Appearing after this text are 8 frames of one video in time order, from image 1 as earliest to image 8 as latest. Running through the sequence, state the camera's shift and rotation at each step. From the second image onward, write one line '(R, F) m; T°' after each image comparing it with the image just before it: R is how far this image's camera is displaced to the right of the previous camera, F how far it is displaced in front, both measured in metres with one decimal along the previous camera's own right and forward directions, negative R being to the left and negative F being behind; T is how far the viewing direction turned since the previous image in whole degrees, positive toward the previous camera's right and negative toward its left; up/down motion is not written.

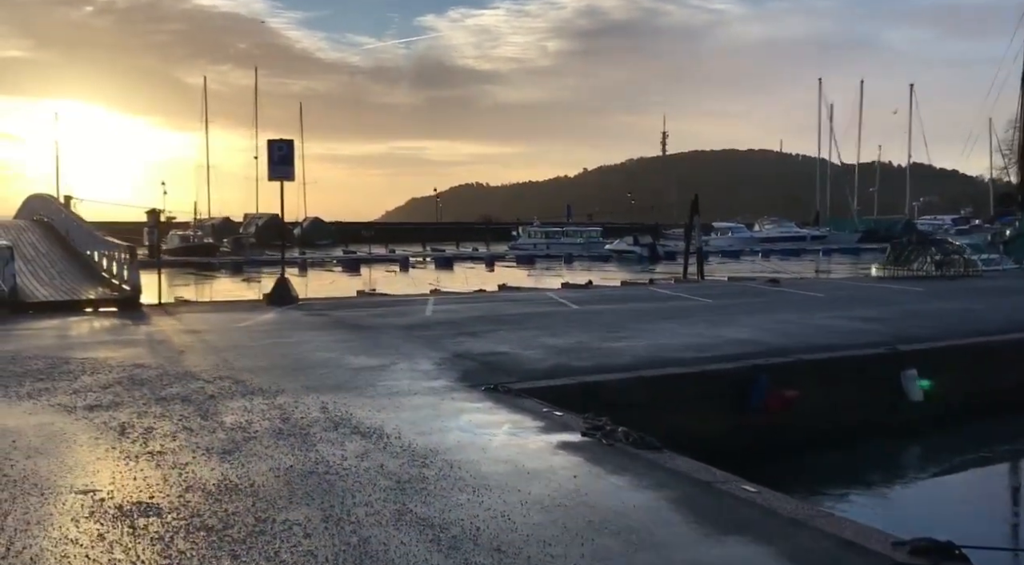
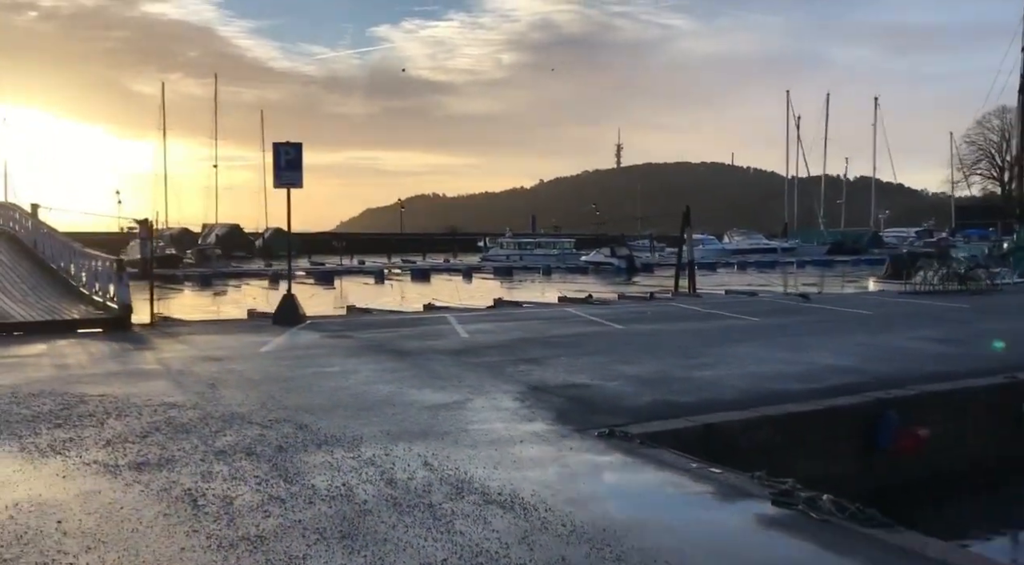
(-1.1, +1.2) m; +2°
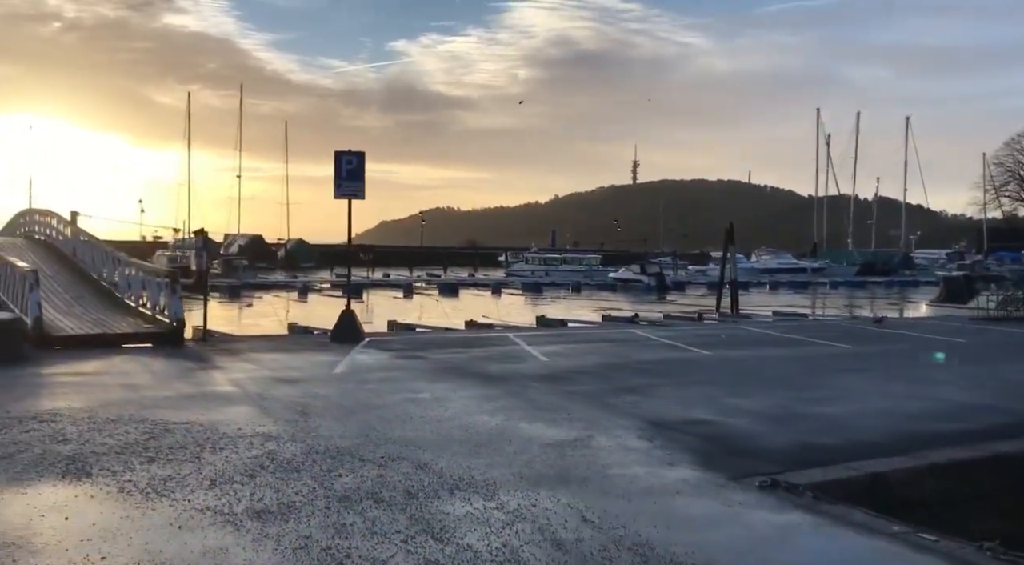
(-0.9, +0.7) m; -1°
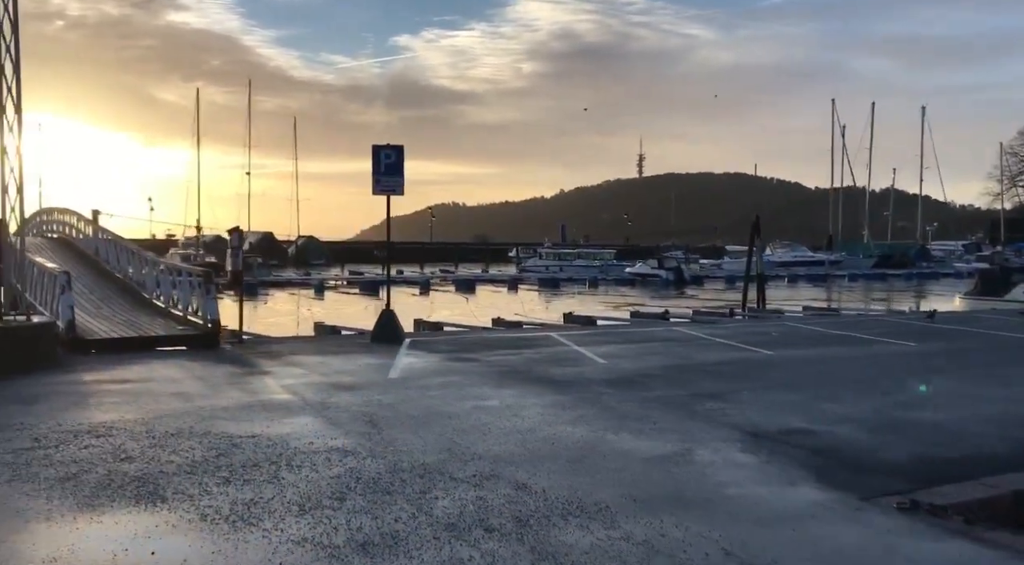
(-0.6, +0.5) m; -1°
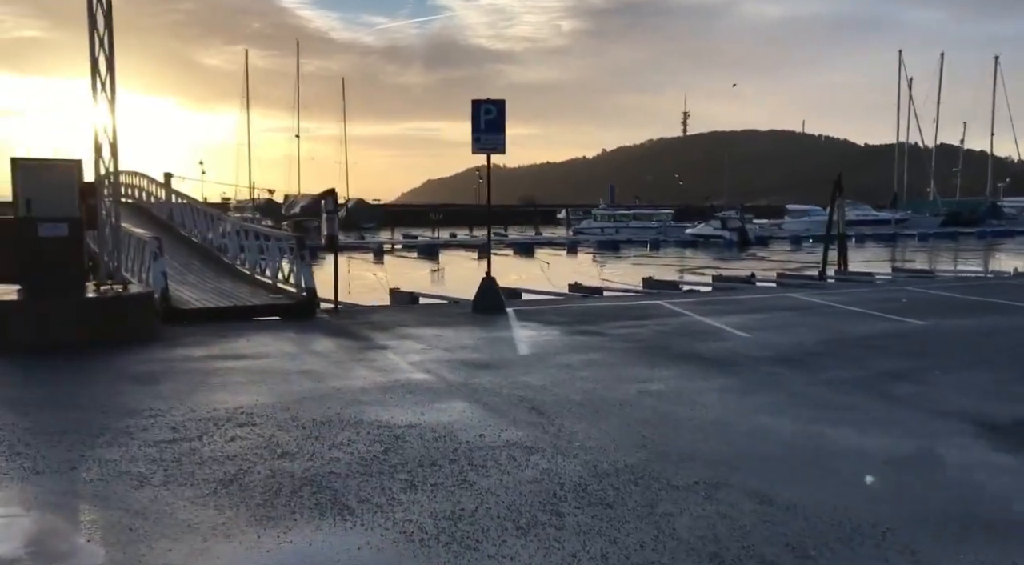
(-1.0, +0.9) m; -3°
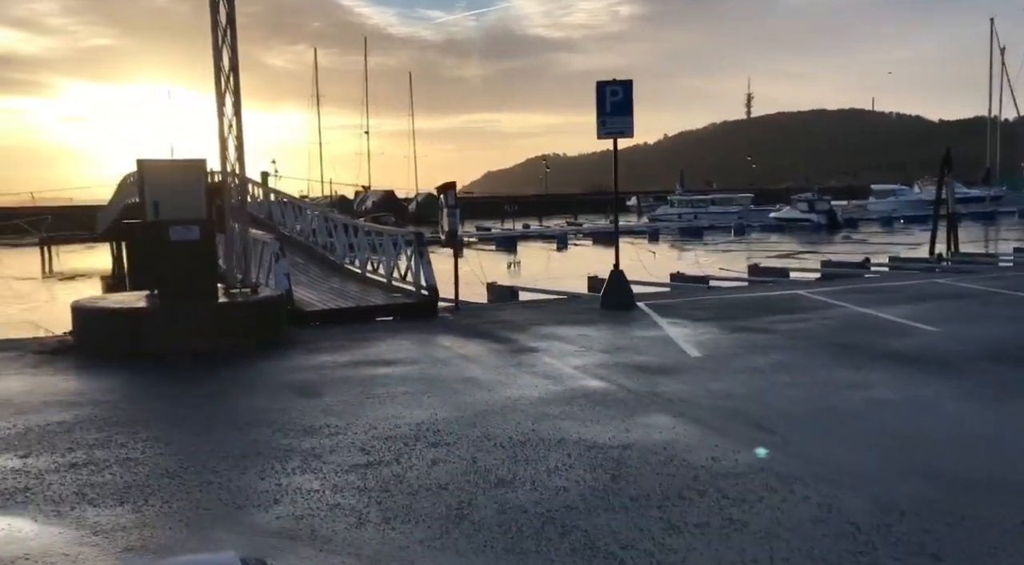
(-1.0, +0.7) m; -5°
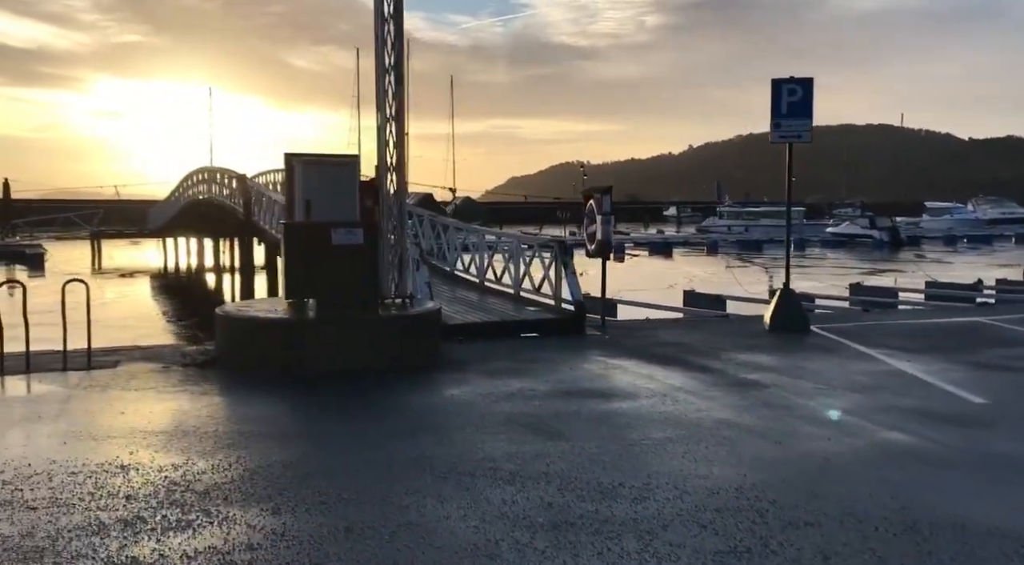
(-1.9, +1.1) m; -2°
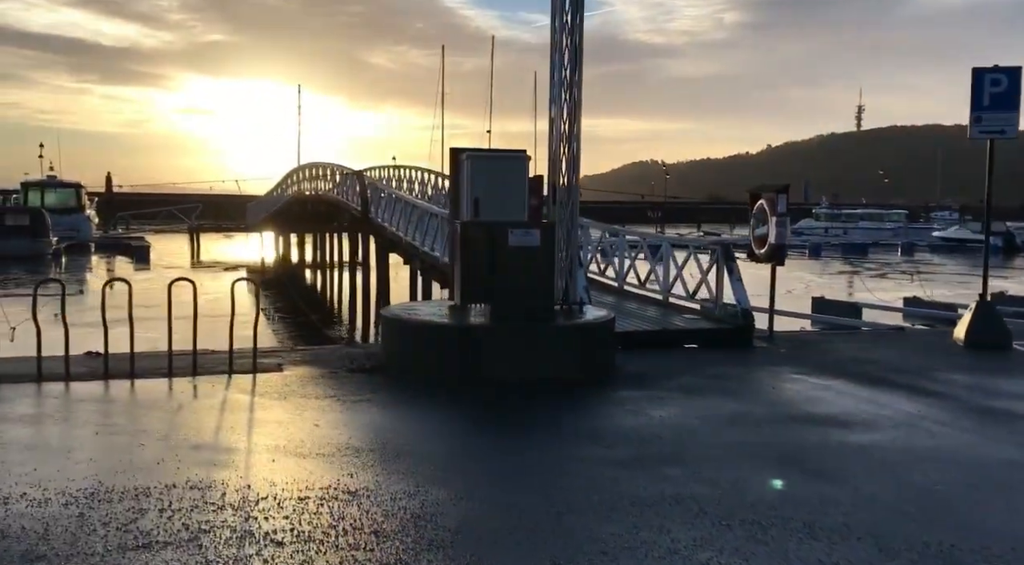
(-1.2, +0.7) m; -5°
